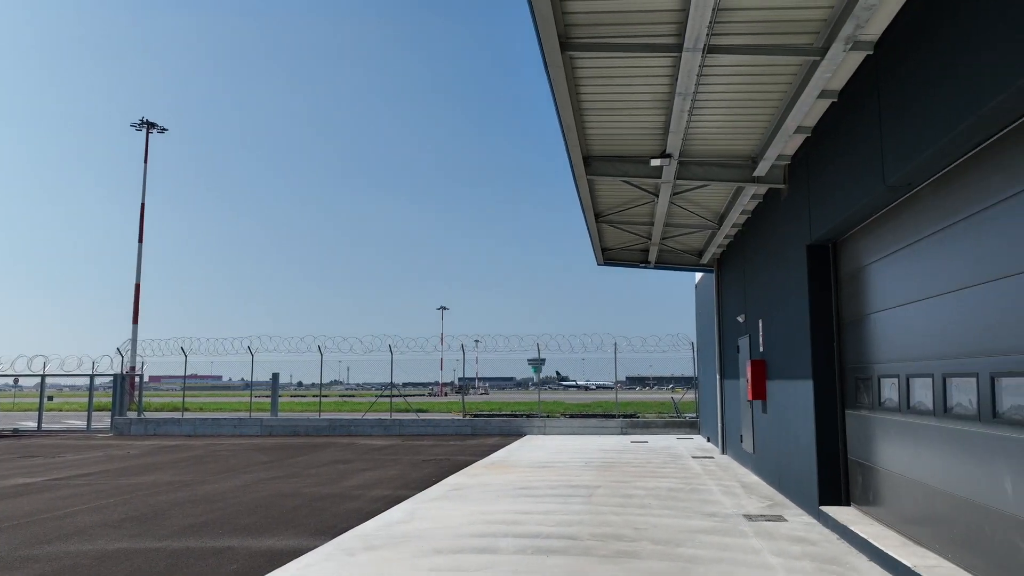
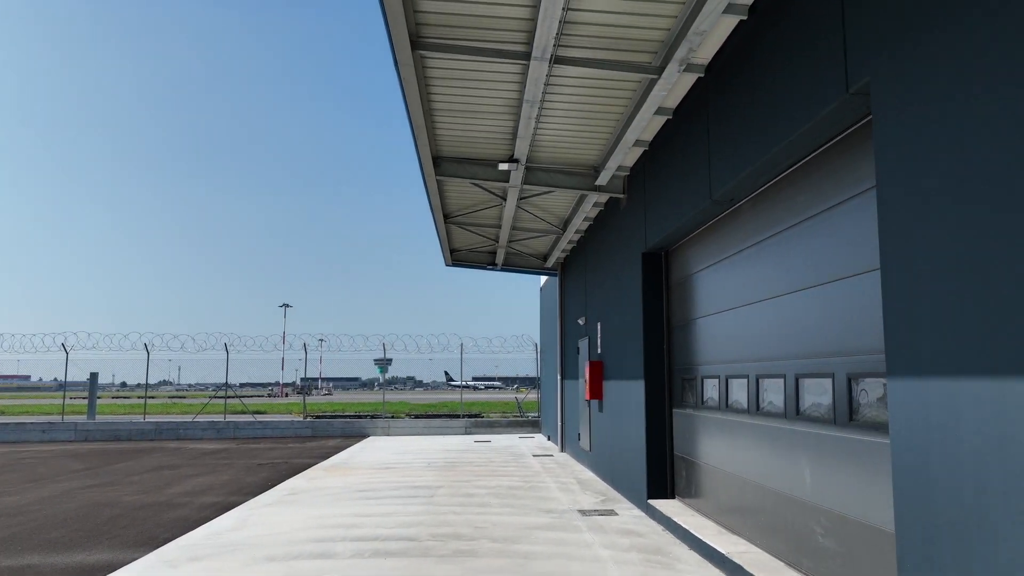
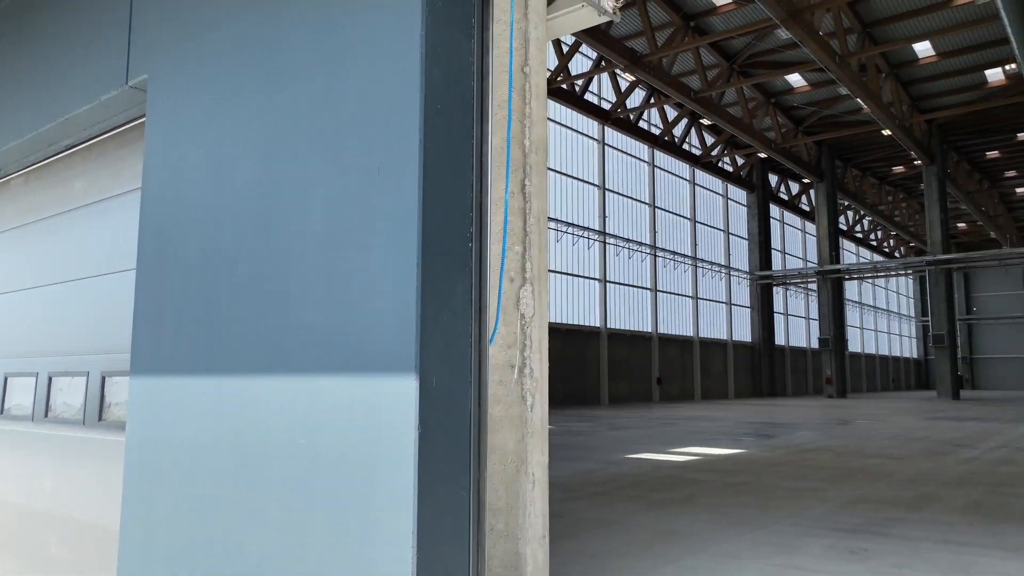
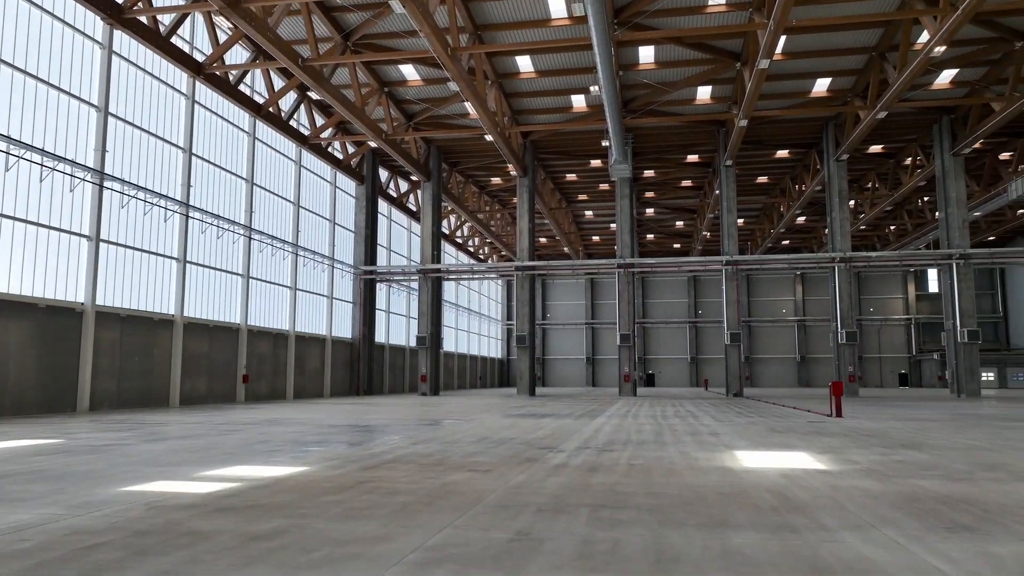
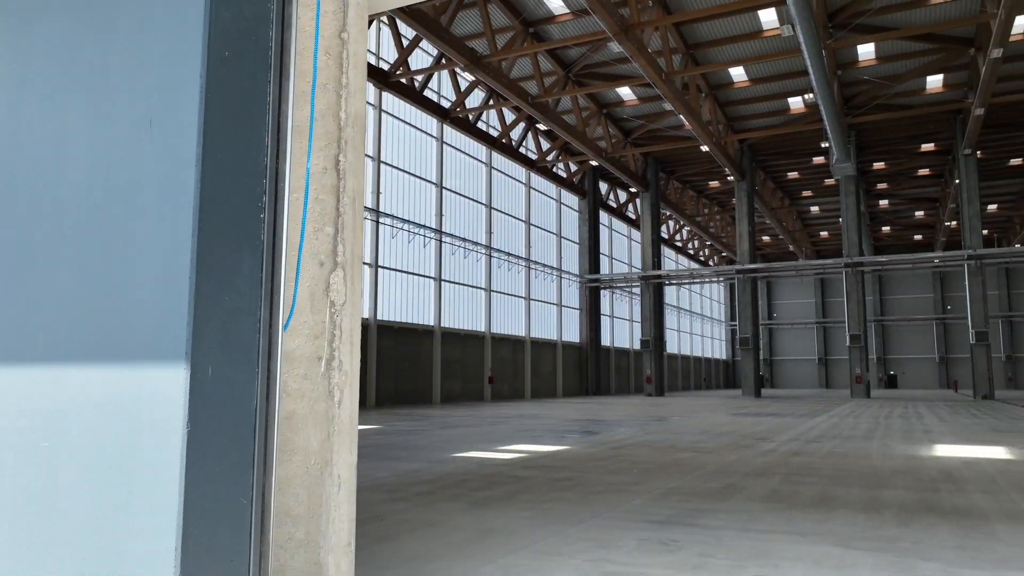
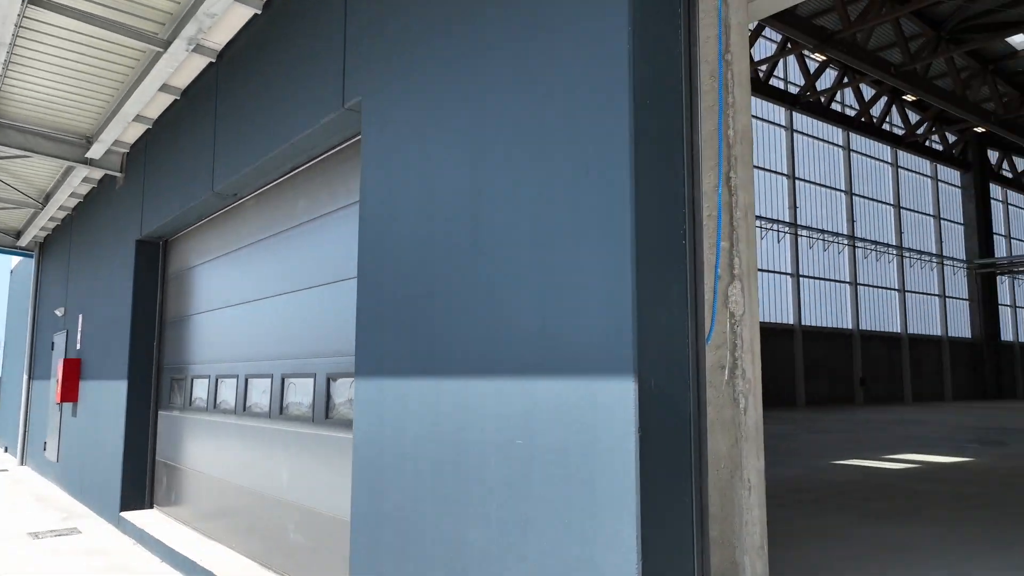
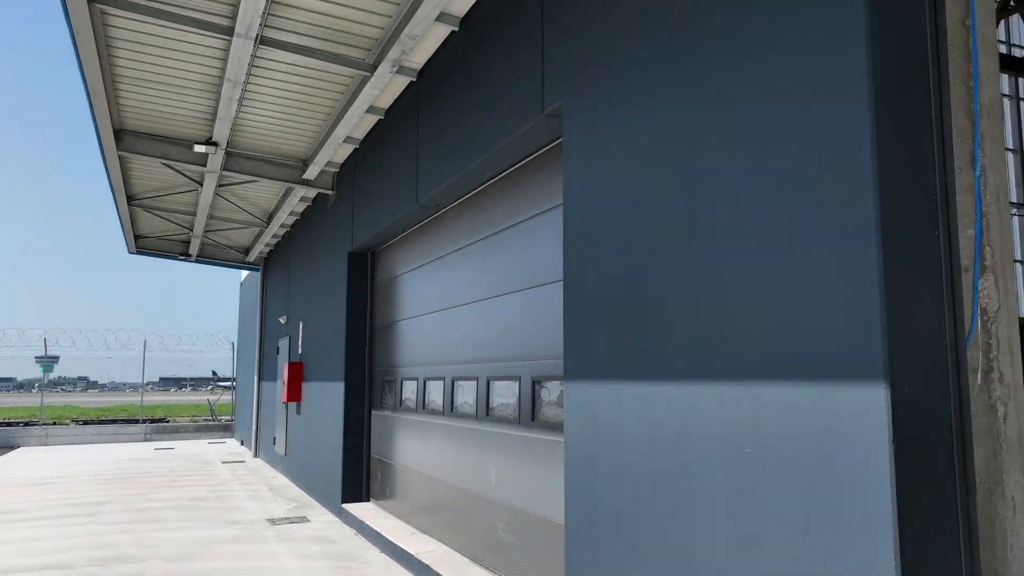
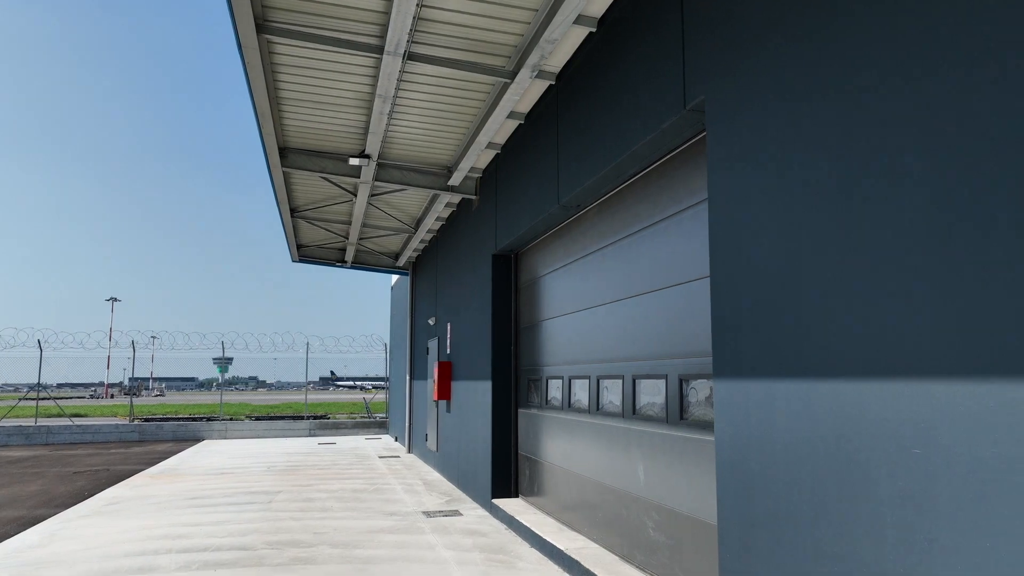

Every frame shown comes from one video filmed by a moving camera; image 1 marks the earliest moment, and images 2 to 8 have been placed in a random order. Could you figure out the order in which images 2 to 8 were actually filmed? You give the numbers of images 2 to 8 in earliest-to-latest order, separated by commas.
2, 8, 7, 6, 3, 5, 4
